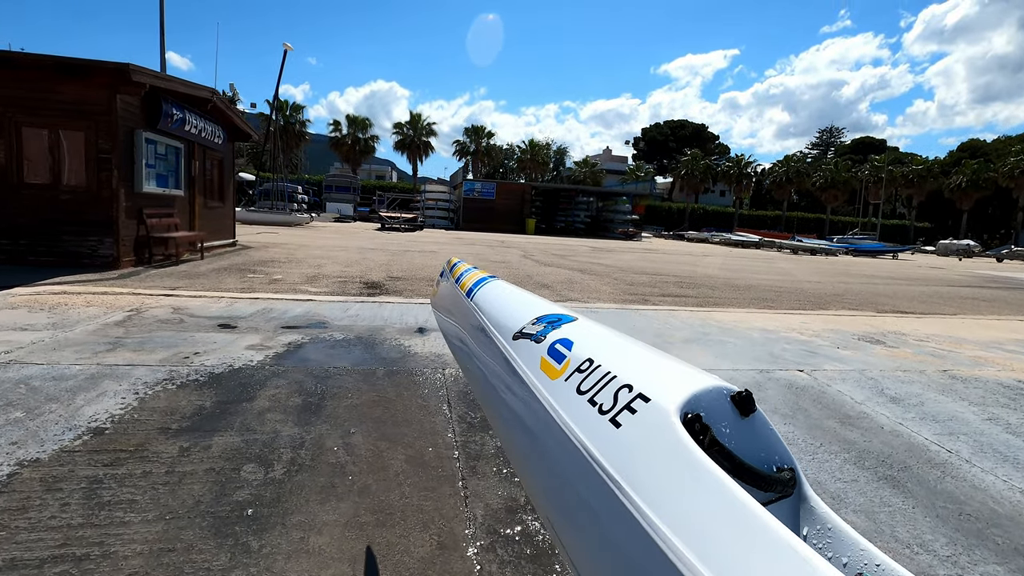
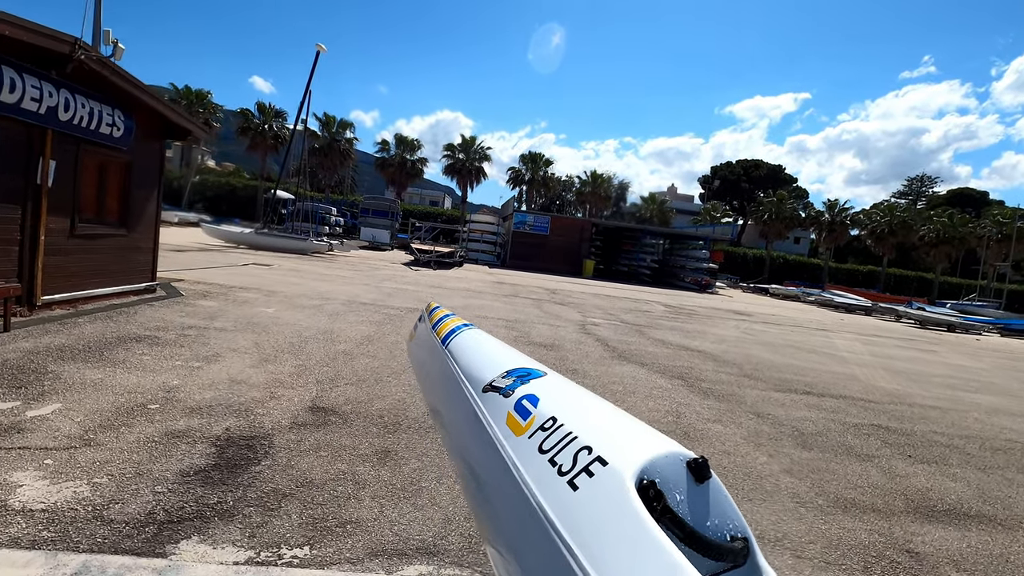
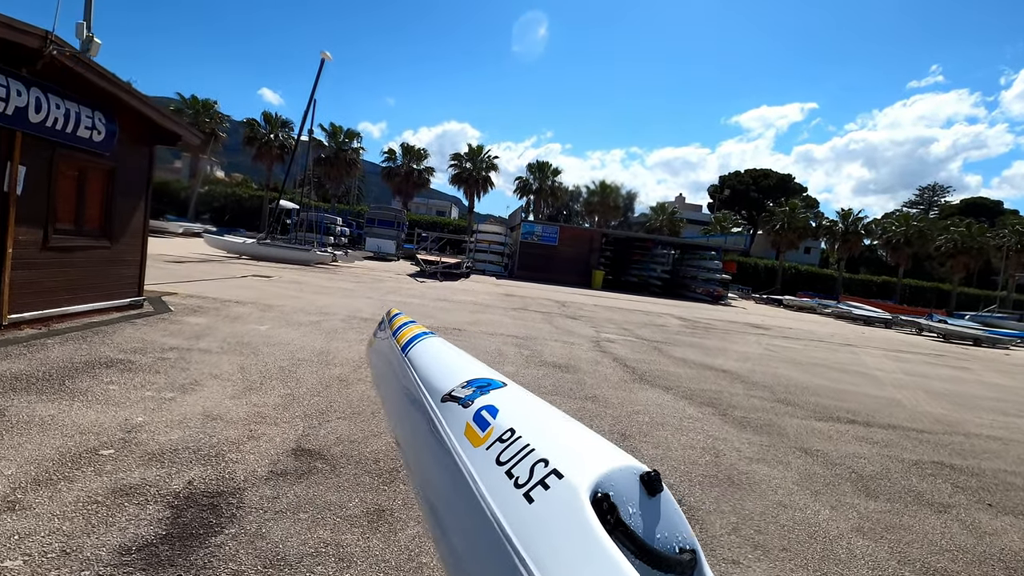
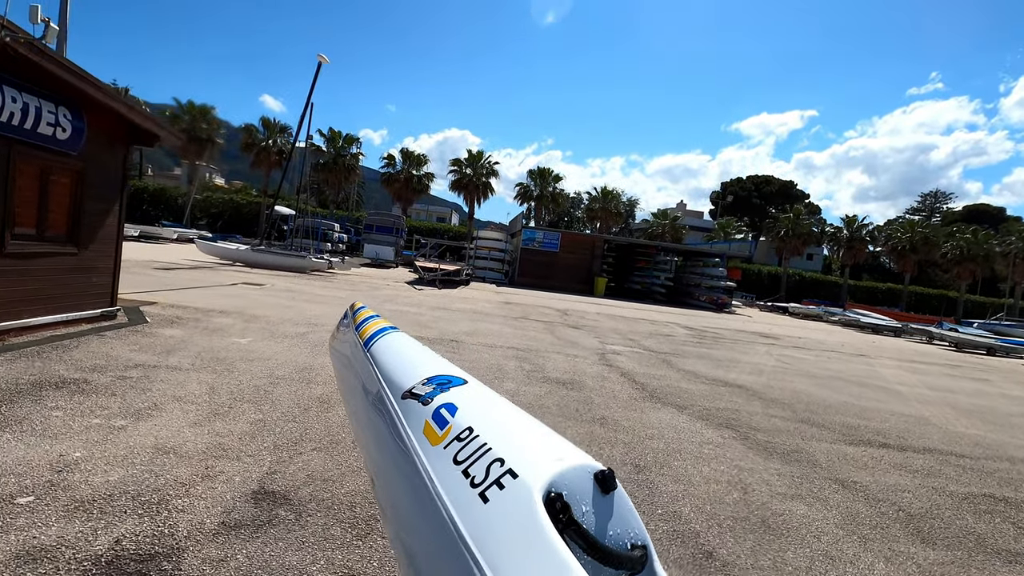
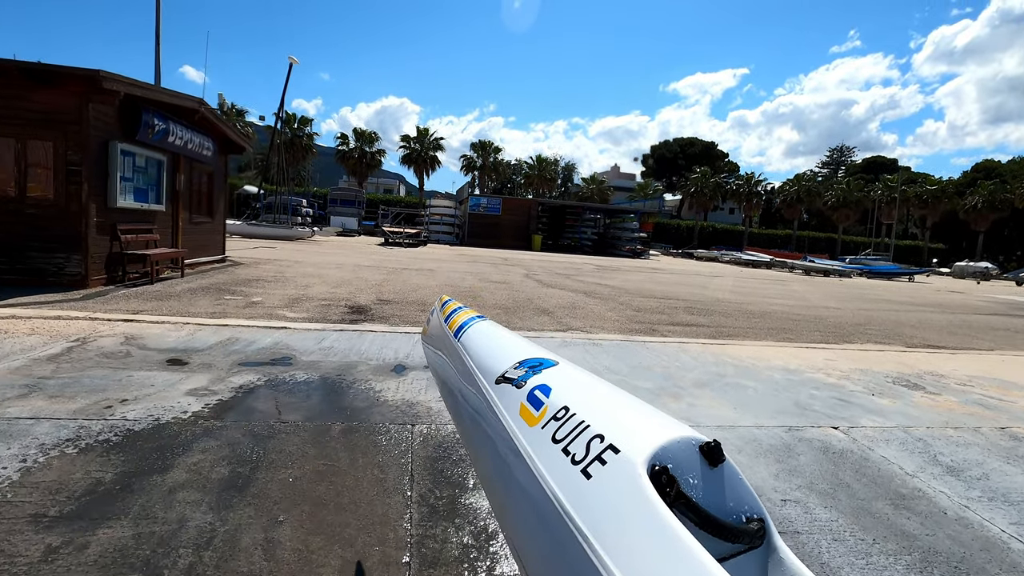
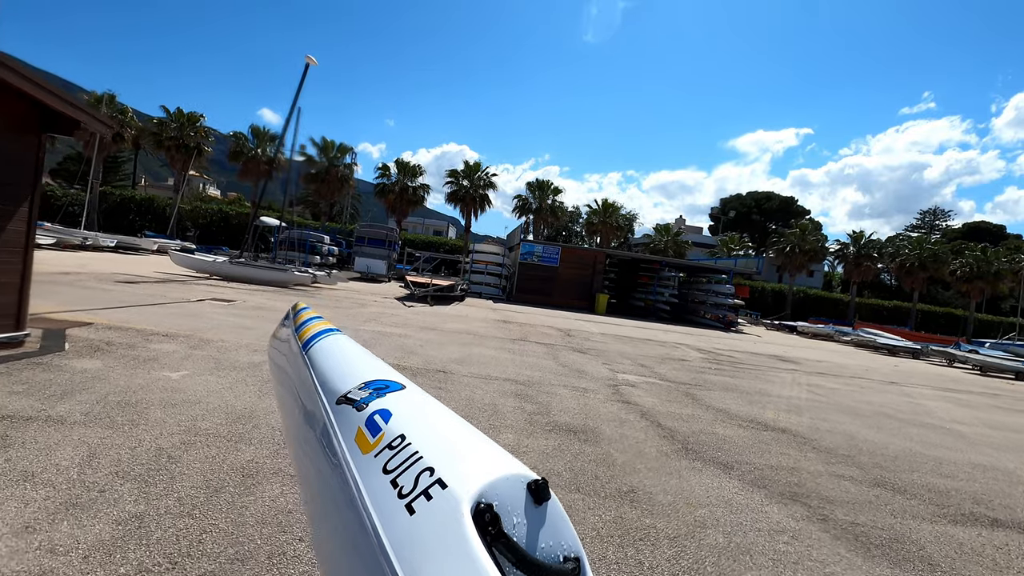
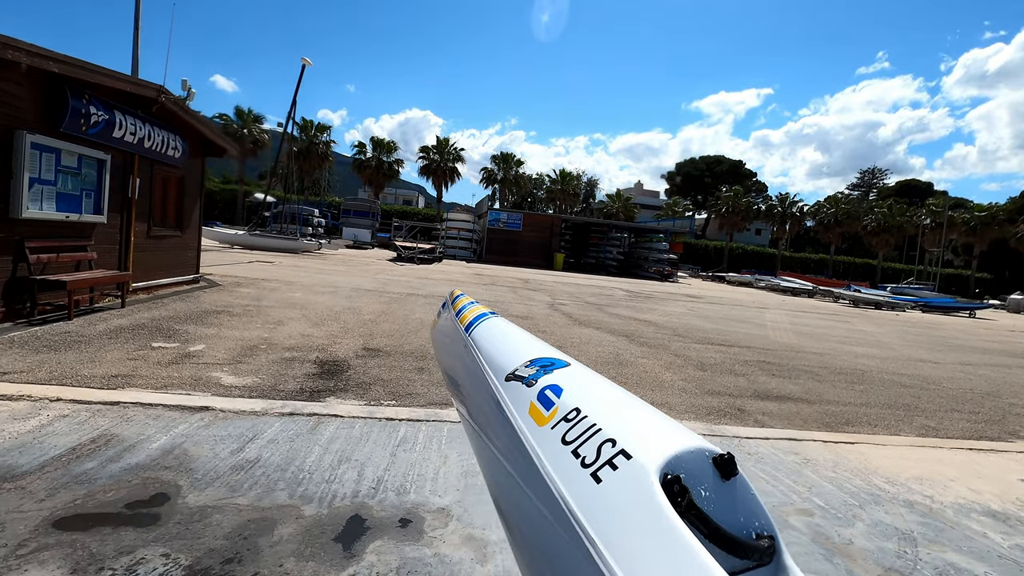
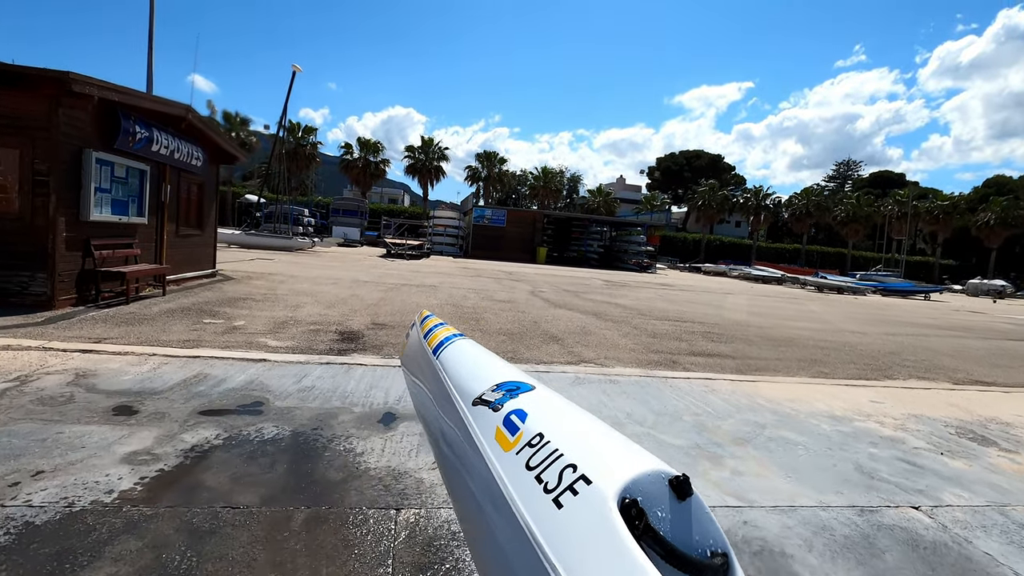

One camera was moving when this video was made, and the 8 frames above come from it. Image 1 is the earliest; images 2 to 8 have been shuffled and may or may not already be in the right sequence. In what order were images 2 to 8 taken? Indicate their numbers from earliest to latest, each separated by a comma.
5, 8, 7, 2, 3, 4, 6
